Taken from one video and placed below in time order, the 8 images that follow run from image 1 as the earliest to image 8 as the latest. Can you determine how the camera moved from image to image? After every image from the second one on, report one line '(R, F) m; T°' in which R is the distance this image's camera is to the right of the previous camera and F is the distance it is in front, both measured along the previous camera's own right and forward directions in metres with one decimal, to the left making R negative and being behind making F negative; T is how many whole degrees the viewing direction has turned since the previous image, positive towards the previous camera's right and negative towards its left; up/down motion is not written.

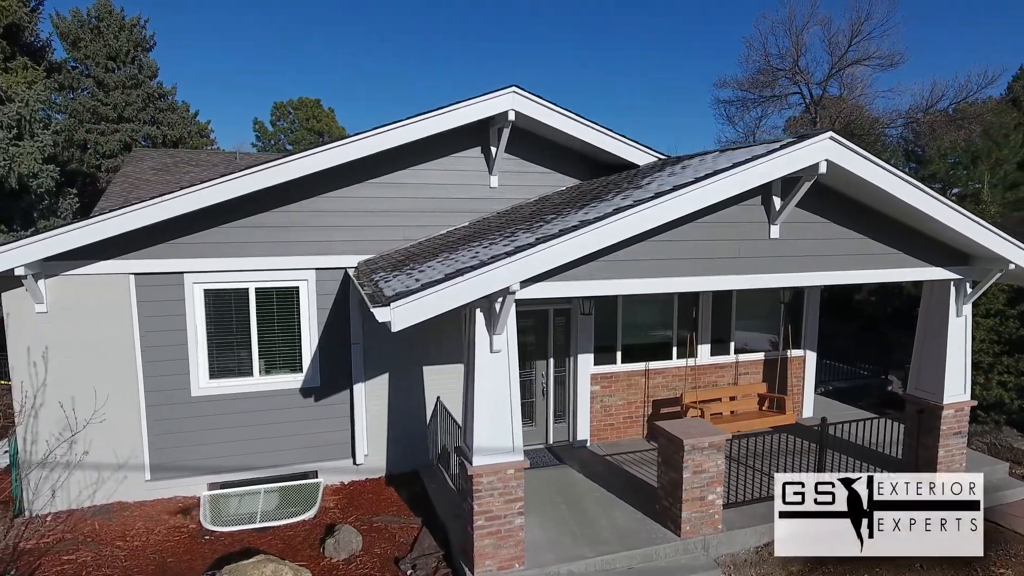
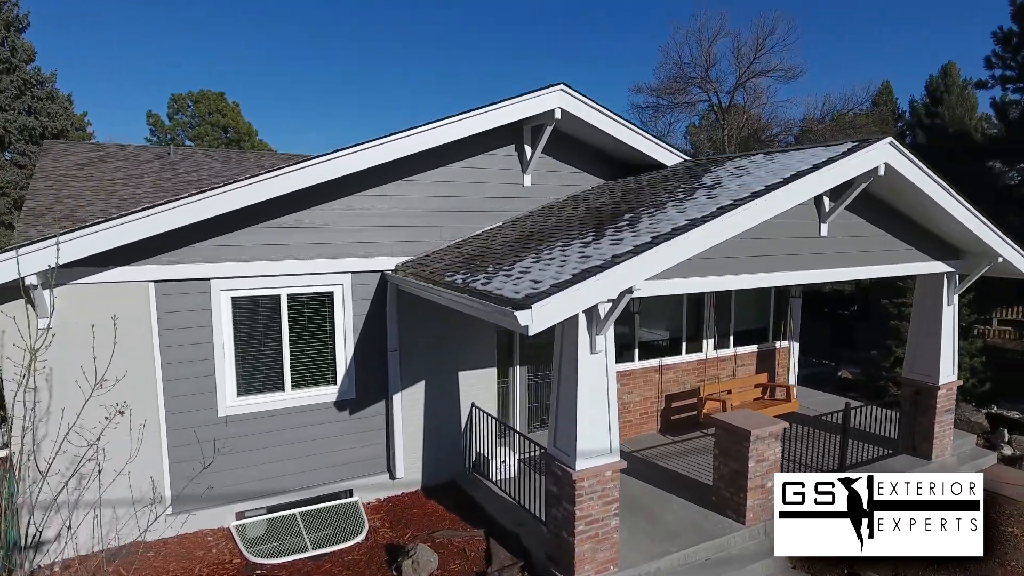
(-1.8, +0.3) m; +10°
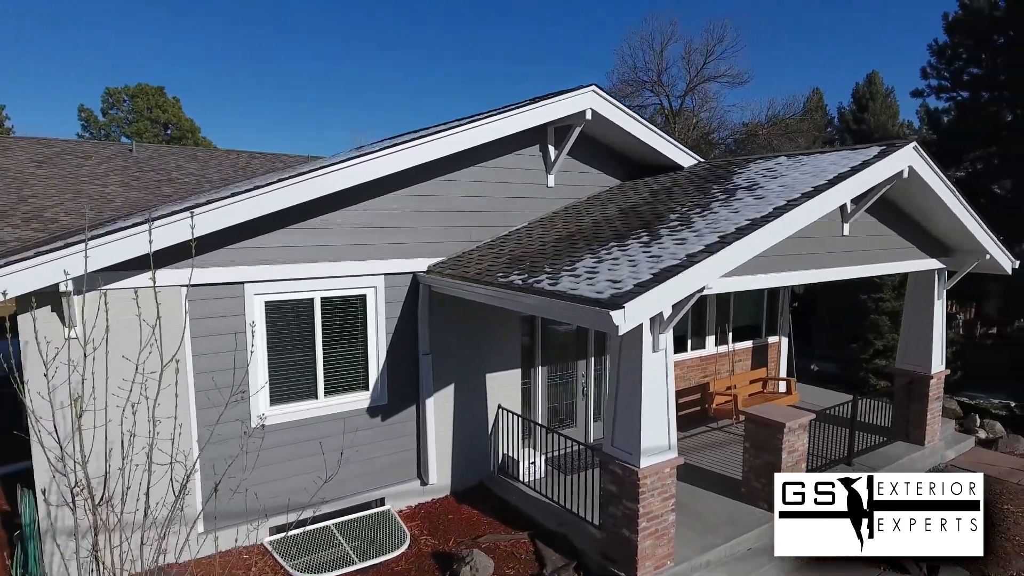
(-1.1, +0.1) m; +6°
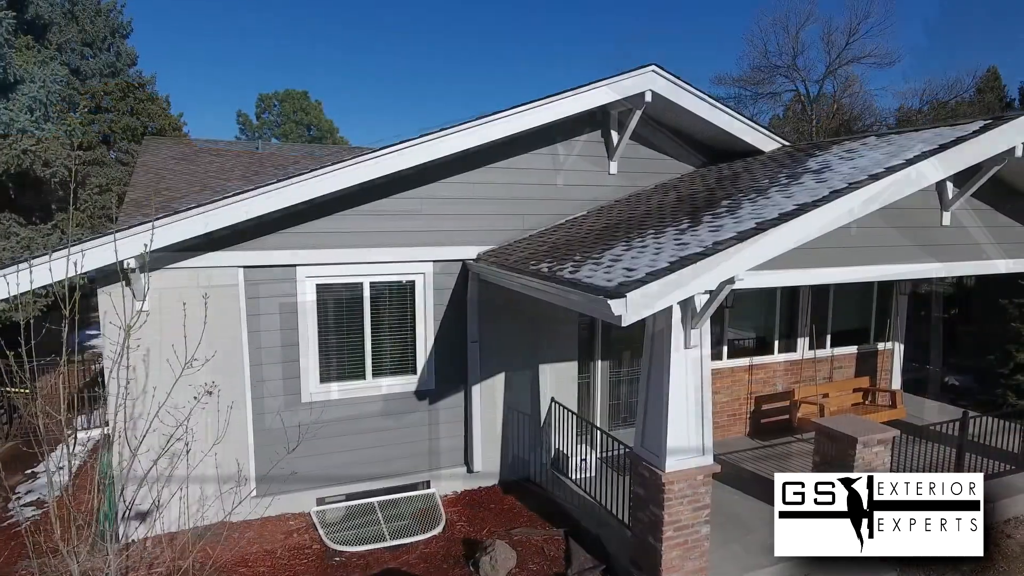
(+0.9, +0.2) m; -12°
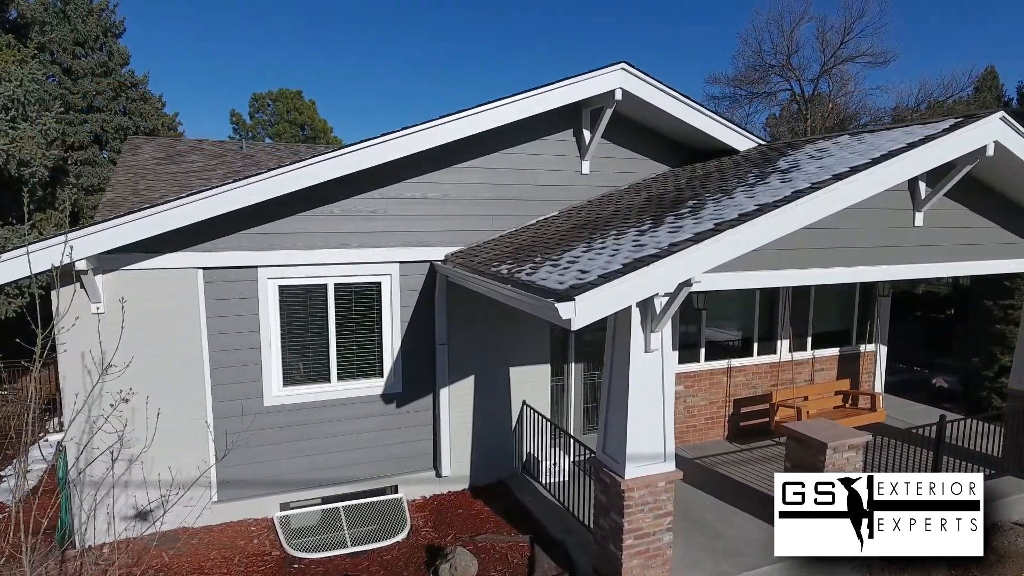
(+0.4, +0.1) m; 0°
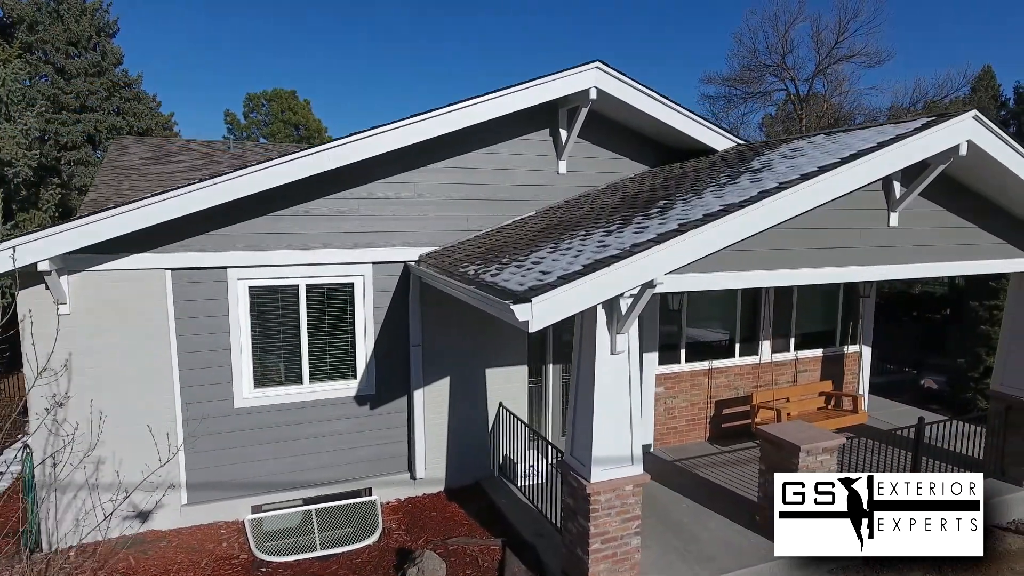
(+0.3, +0.1) m; 0°
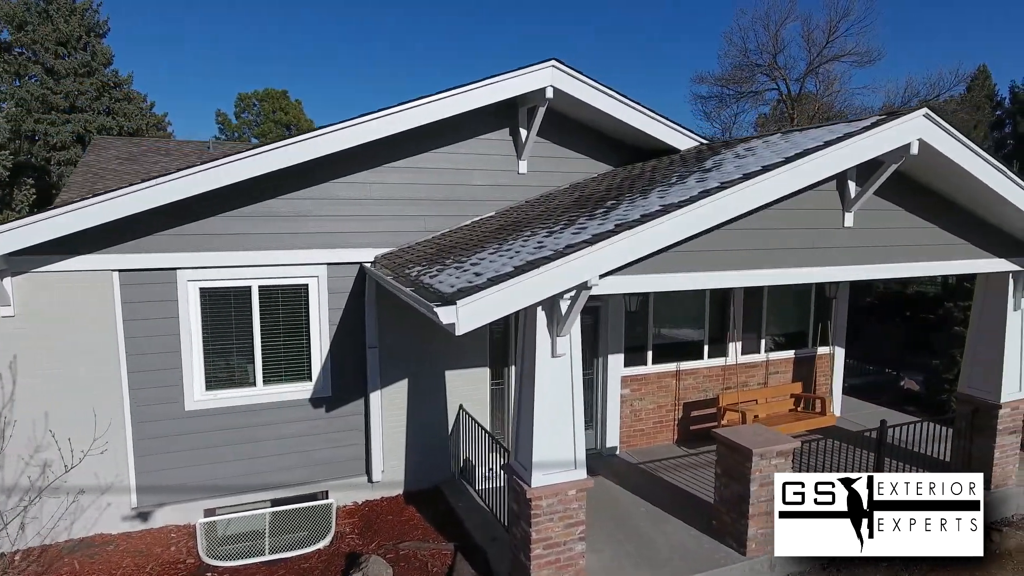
(+0.5, +0.1) m; 0°
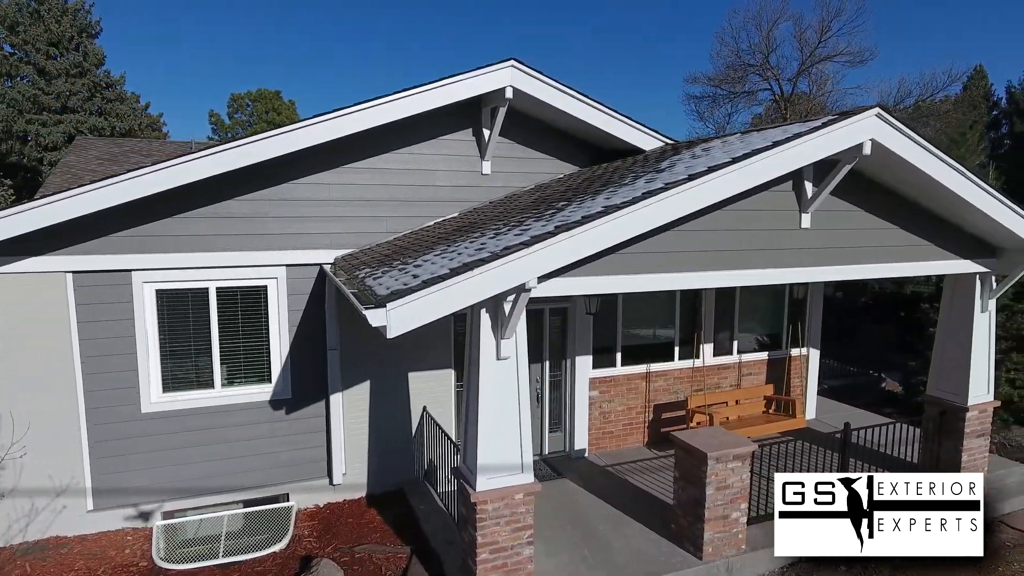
(+0.4, 0.0) m; 0°
